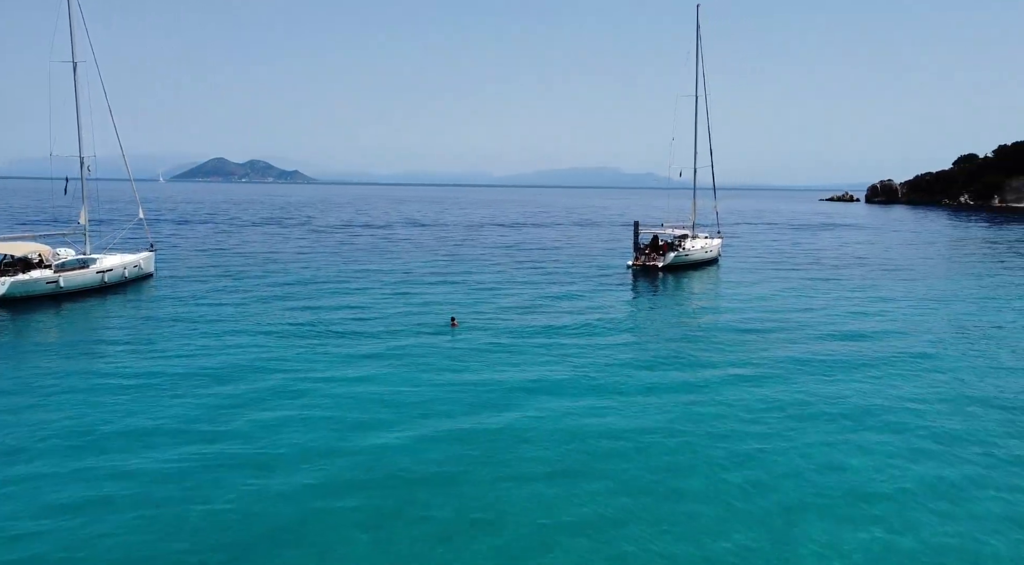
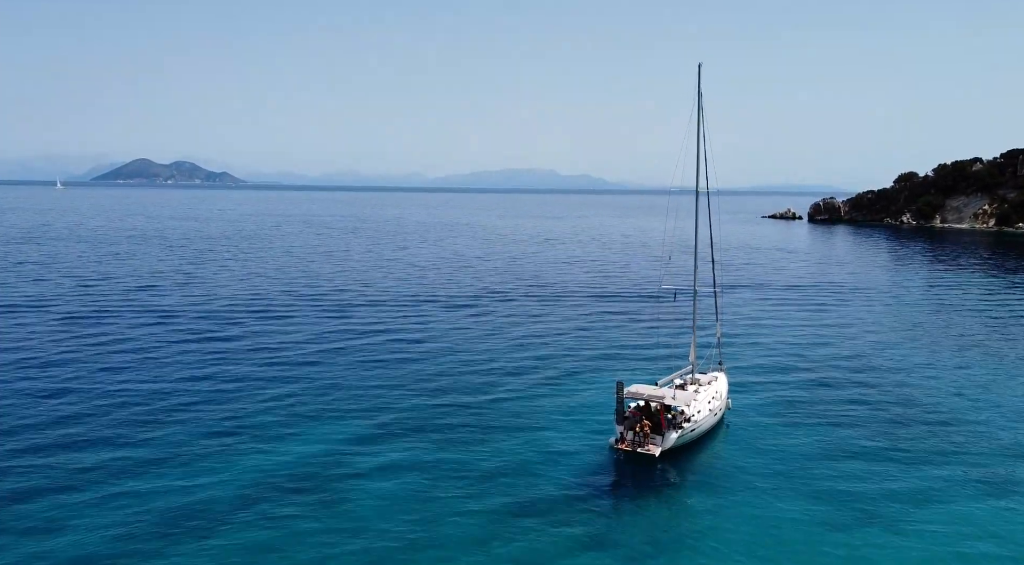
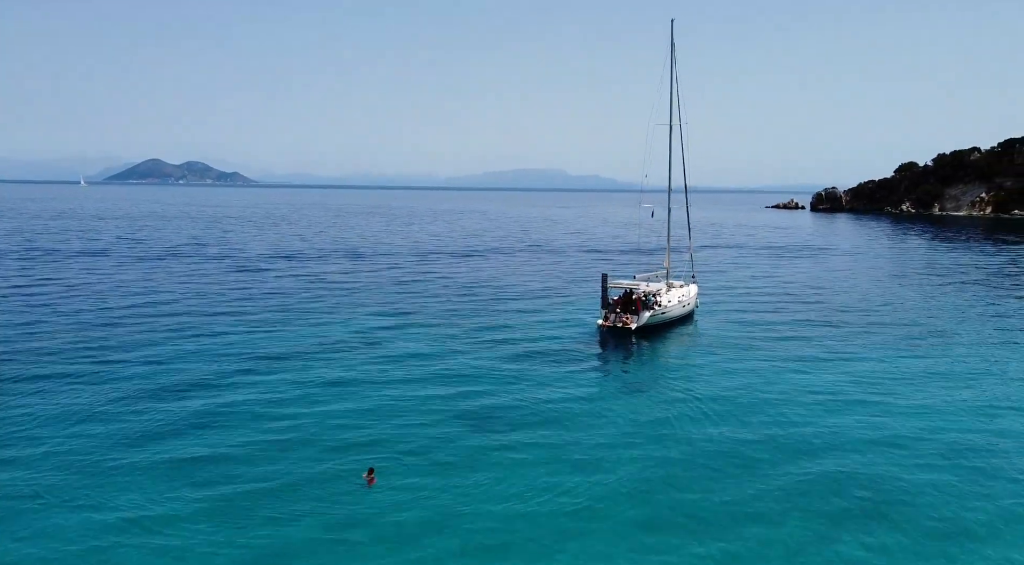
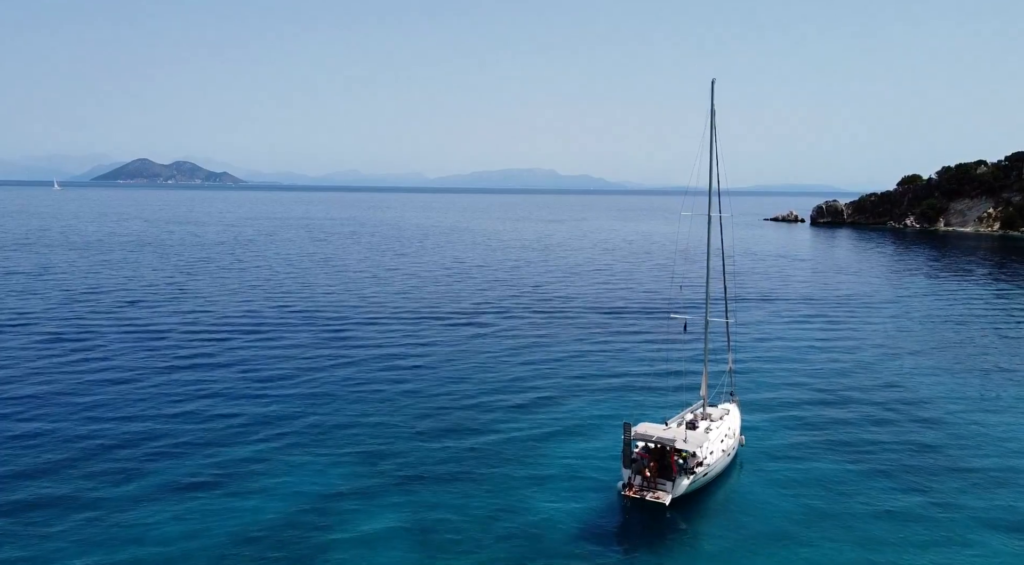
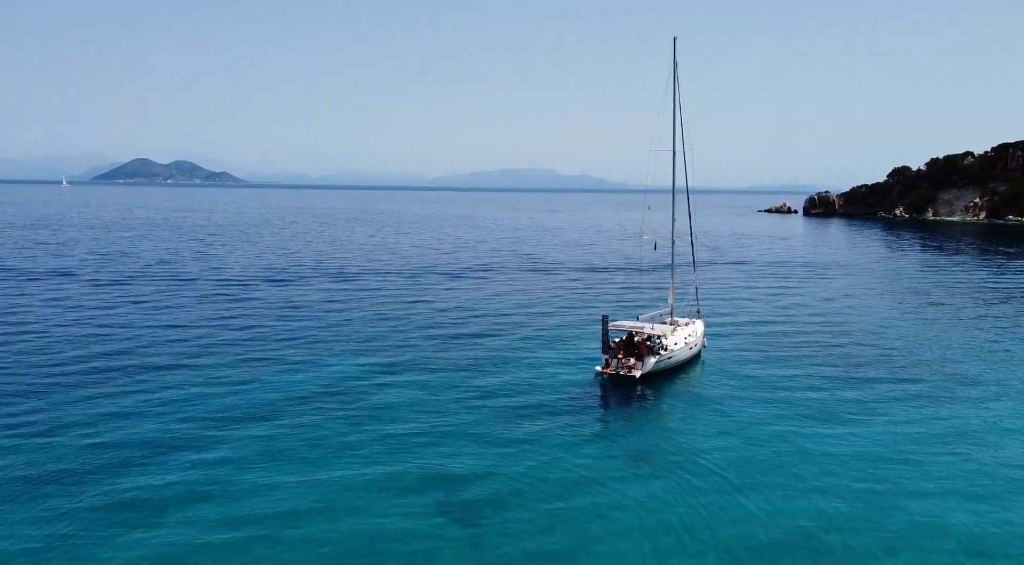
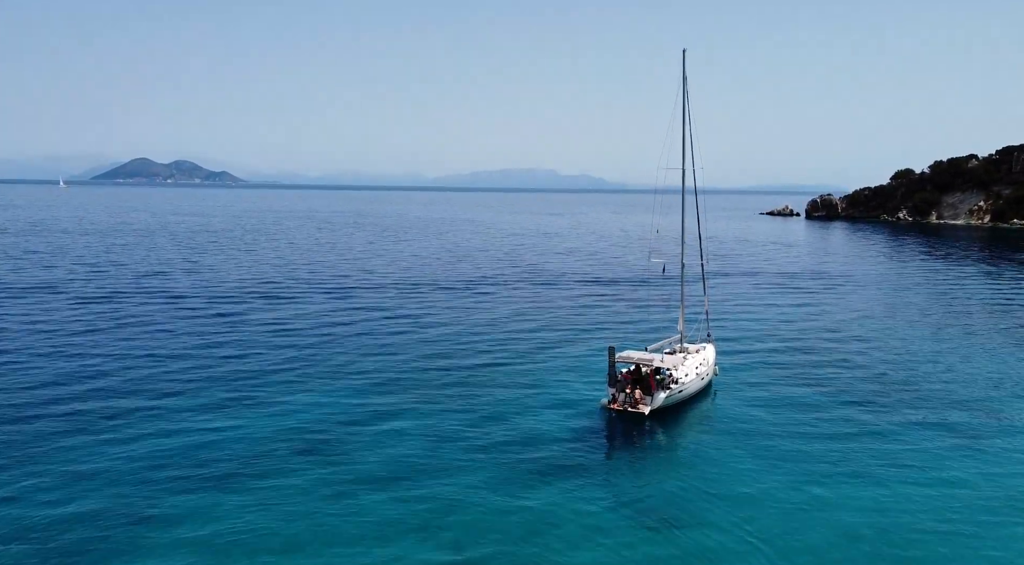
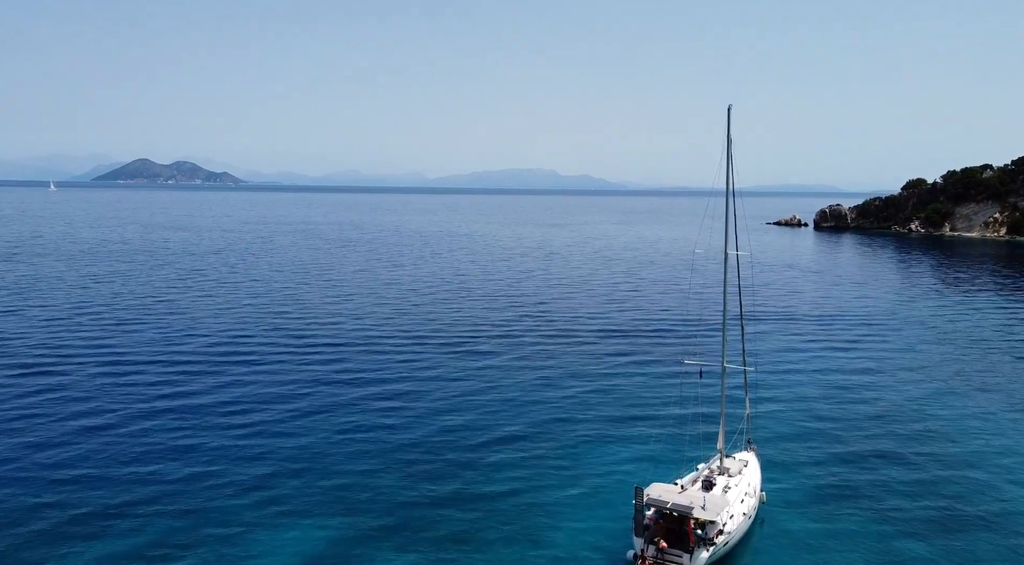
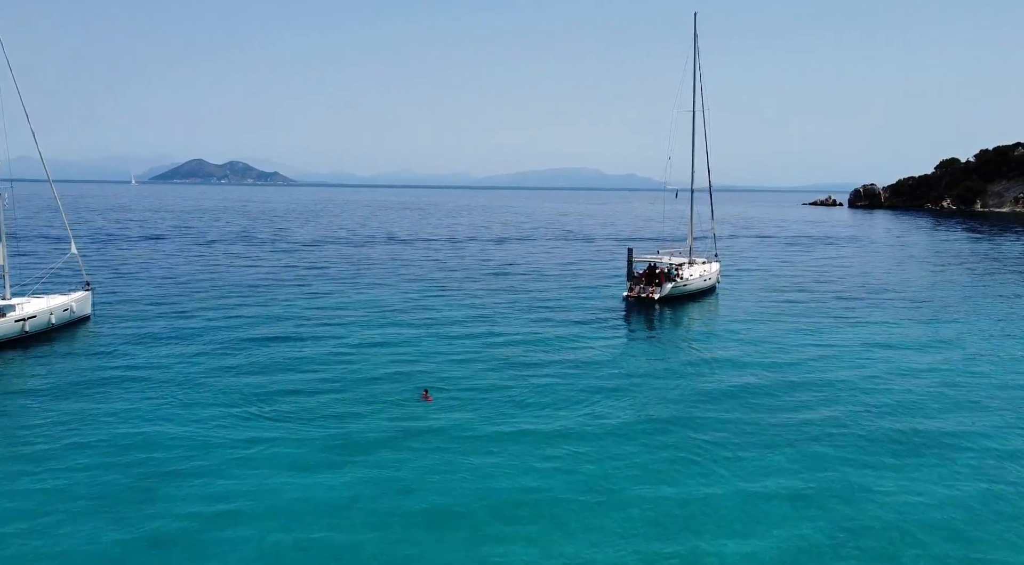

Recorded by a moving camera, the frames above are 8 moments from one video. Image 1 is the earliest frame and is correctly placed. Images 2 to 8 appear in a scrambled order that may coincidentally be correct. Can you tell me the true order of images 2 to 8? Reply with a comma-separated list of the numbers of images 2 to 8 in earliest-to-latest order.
8, 3, 5, 6, 2, 4, 7
